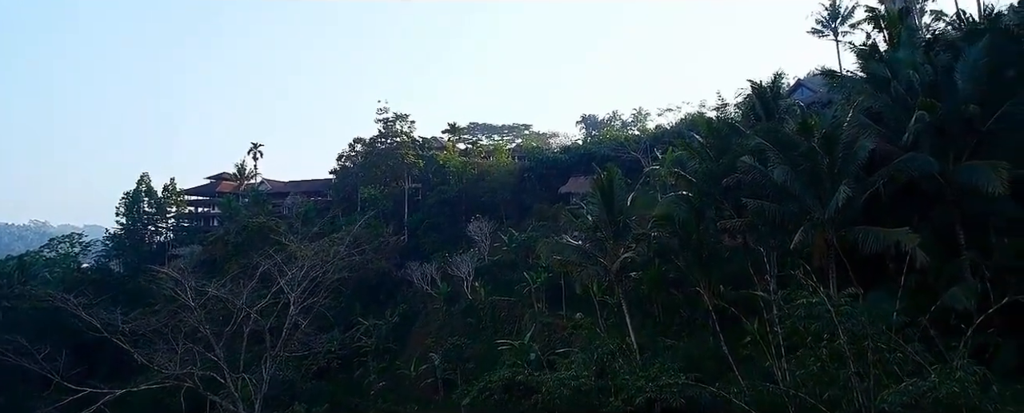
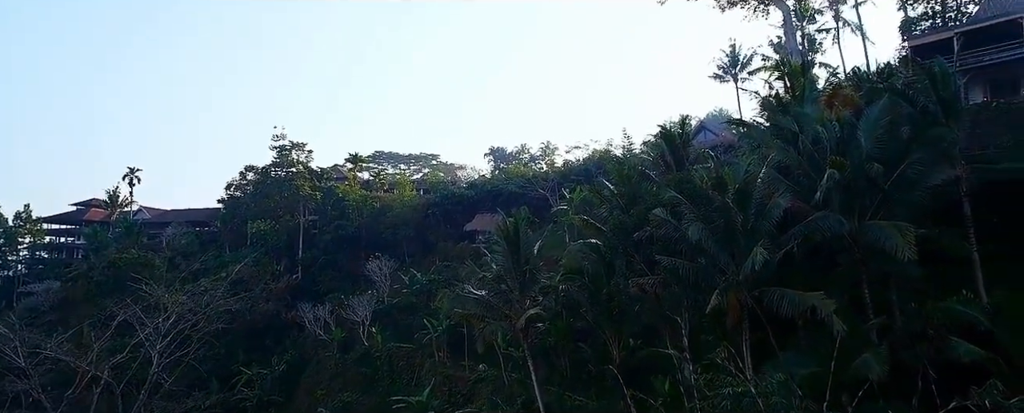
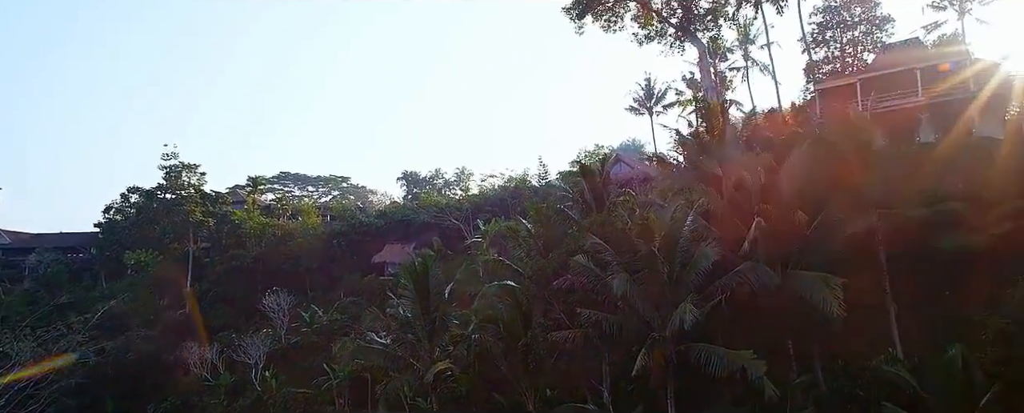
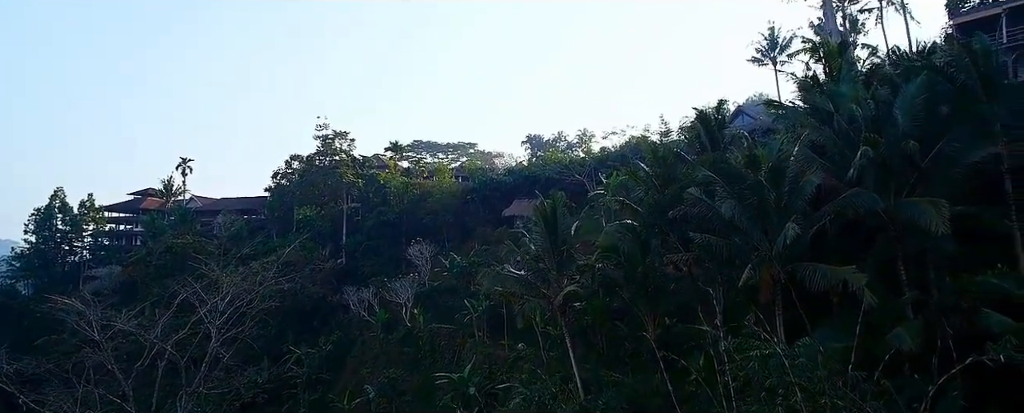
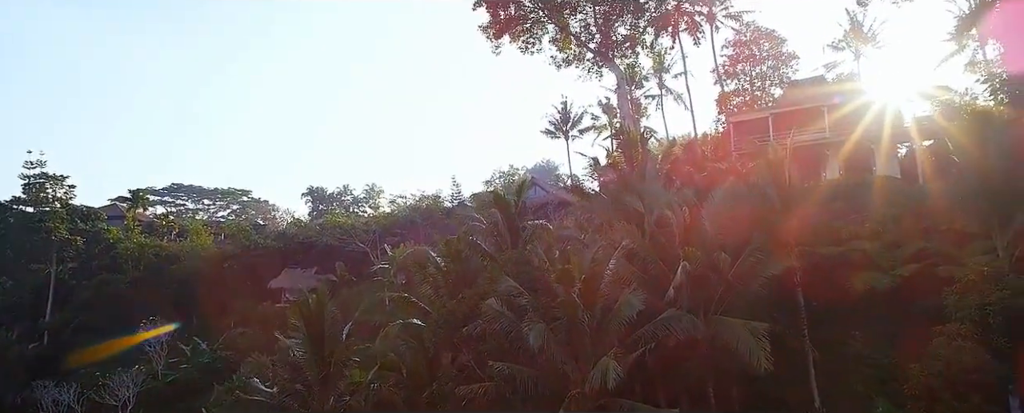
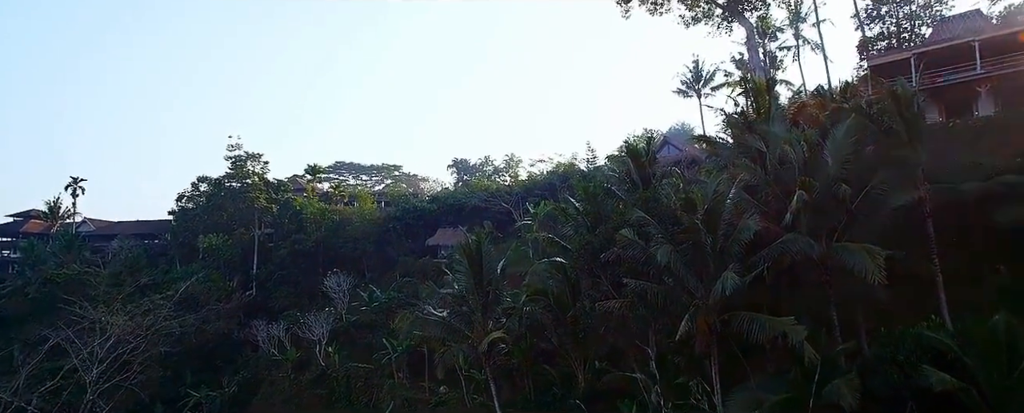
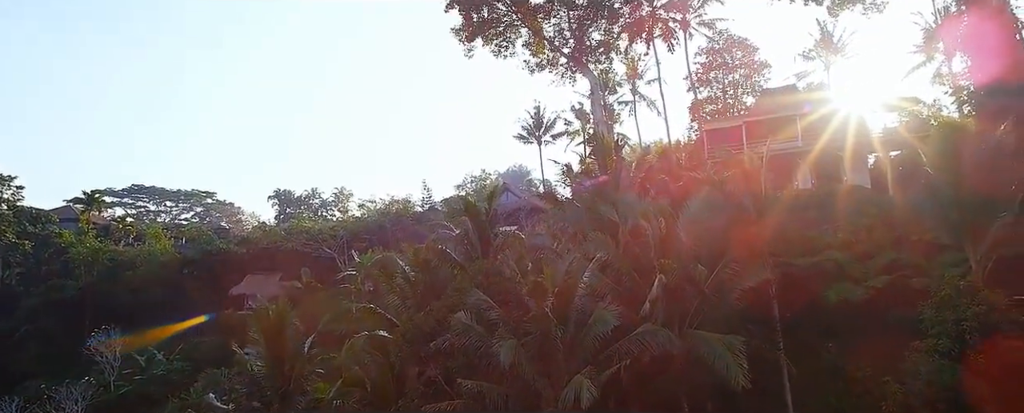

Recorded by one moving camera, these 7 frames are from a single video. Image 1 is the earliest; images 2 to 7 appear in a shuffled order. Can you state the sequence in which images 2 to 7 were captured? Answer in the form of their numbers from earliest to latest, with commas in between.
4, 2, 6, 3, 5, 7
